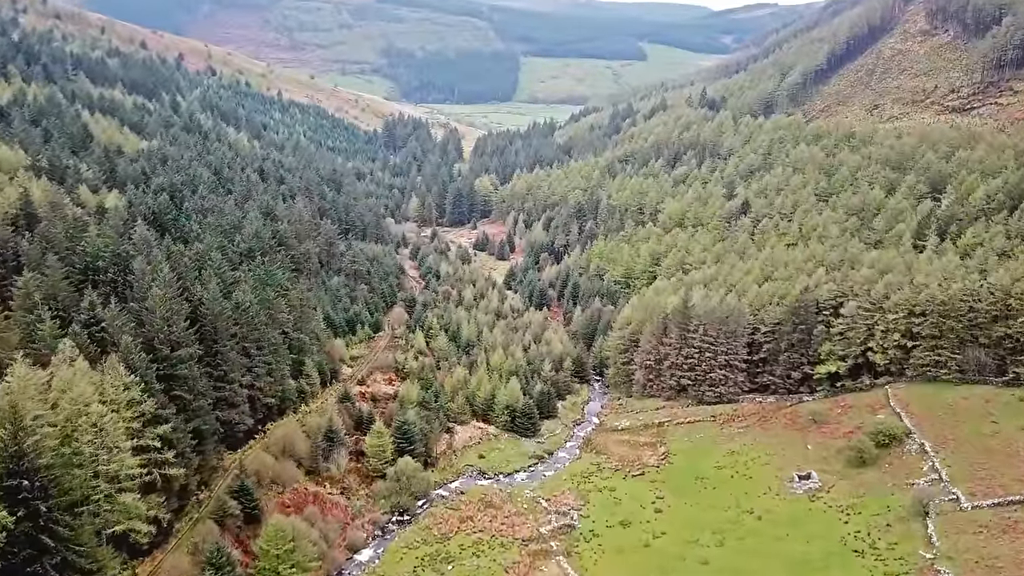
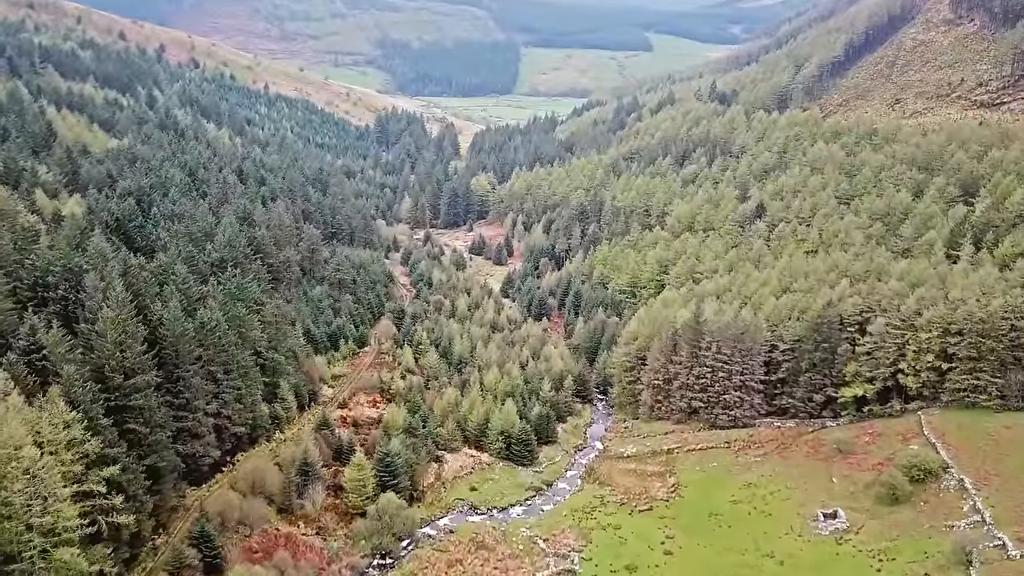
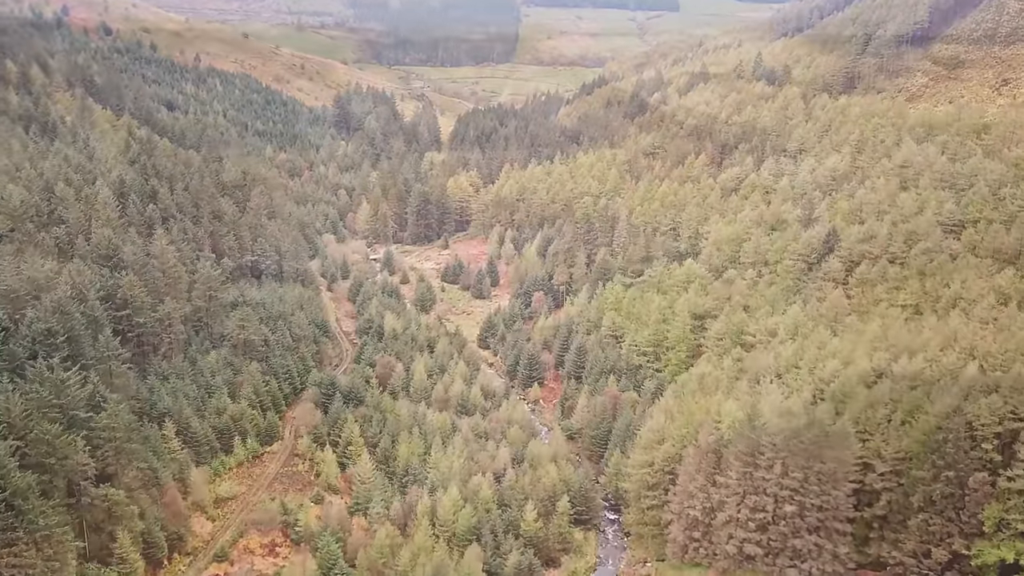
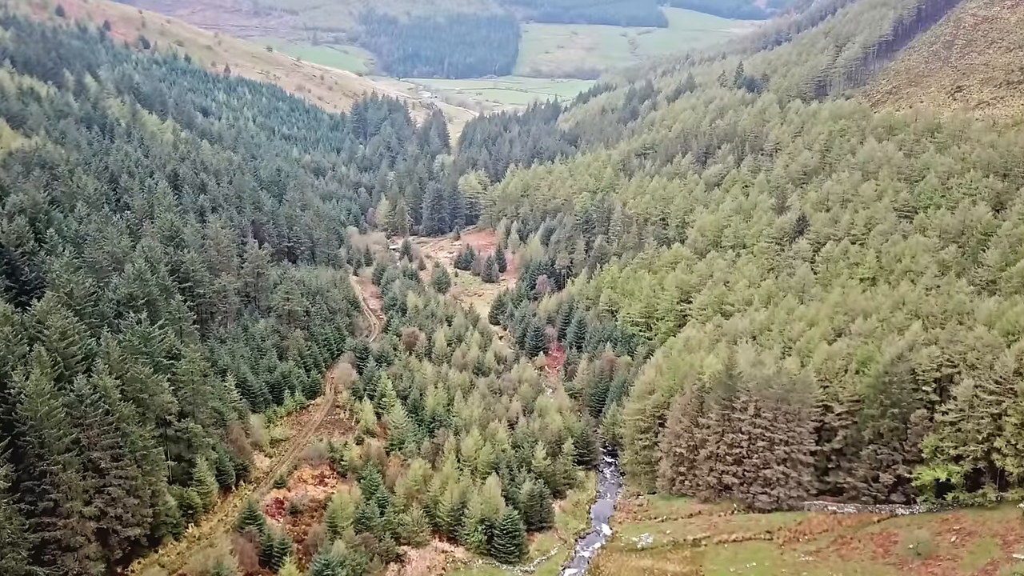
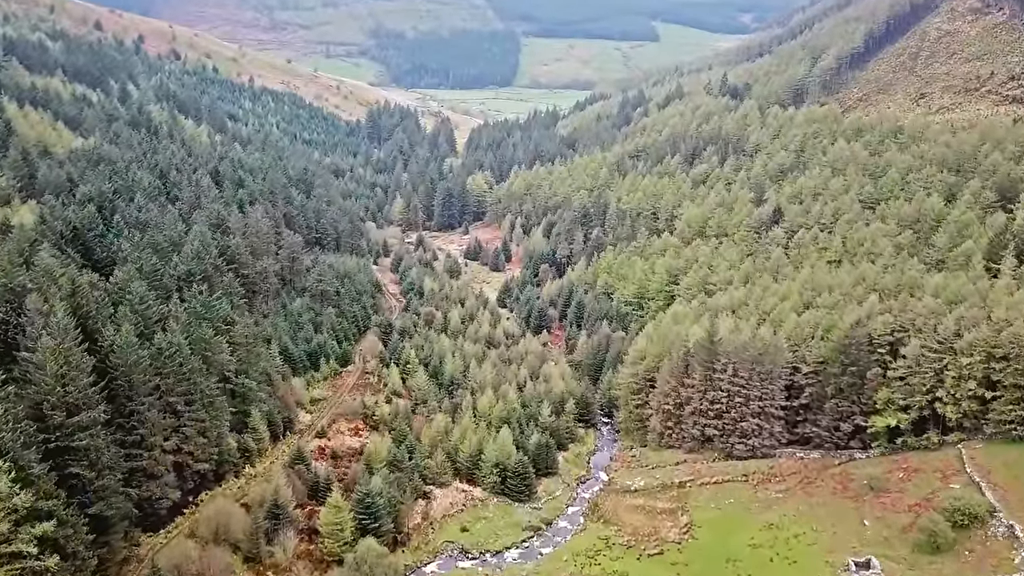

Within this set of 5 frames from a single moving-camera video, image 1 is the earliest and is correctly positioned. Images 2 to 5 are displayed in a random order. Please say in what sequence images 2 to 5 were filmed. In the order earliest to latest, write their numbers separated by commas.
2, 5, 4, 3
